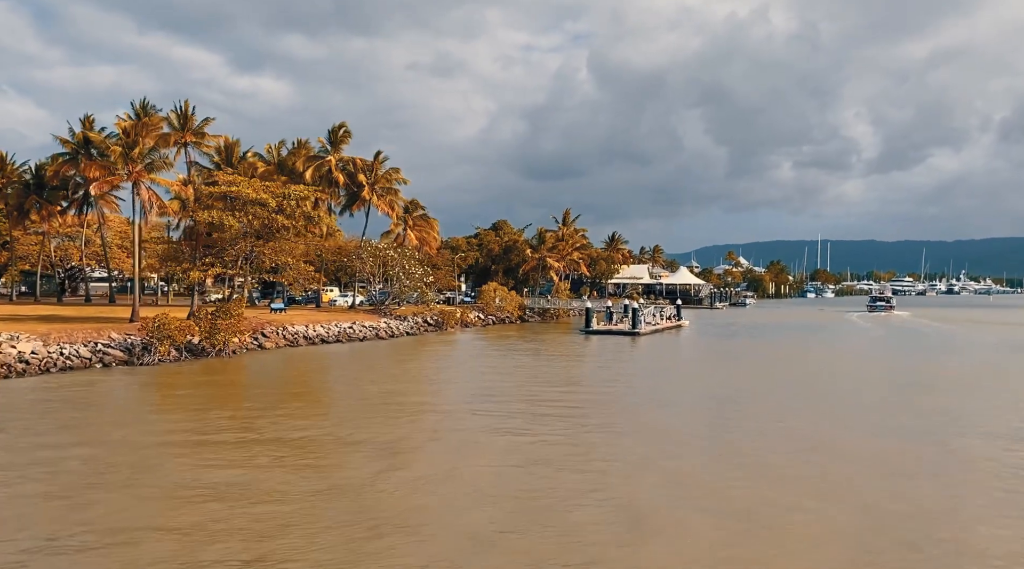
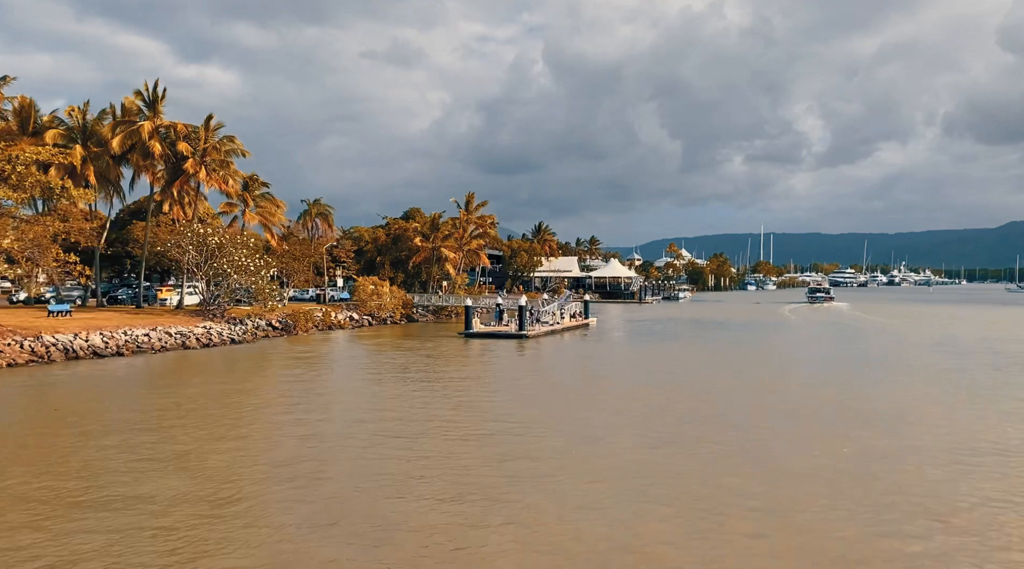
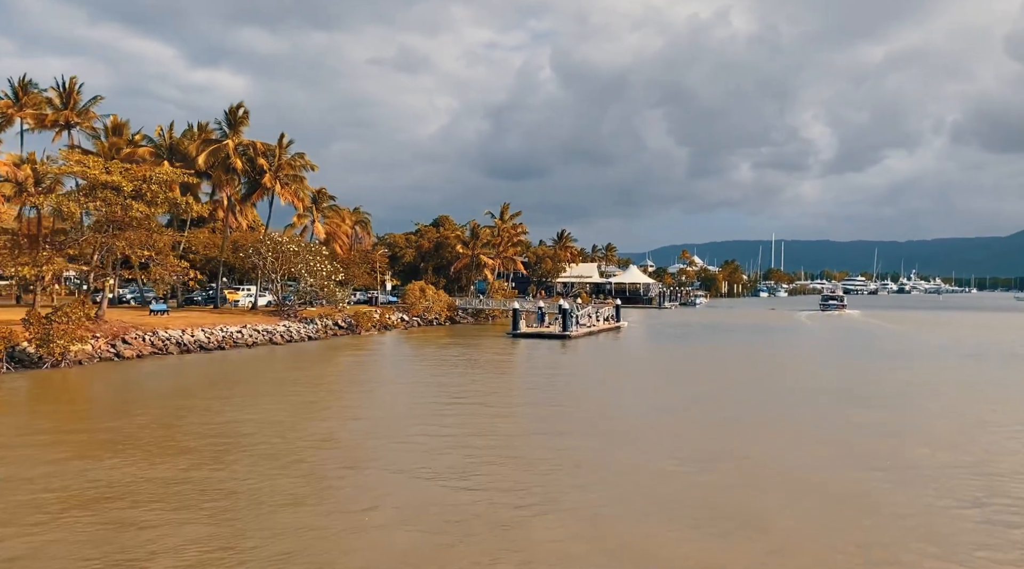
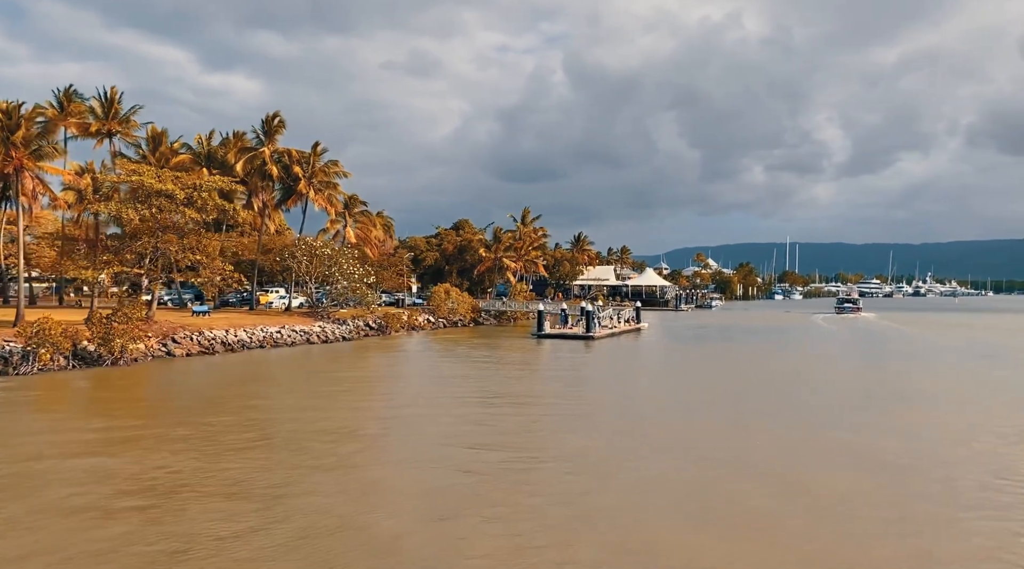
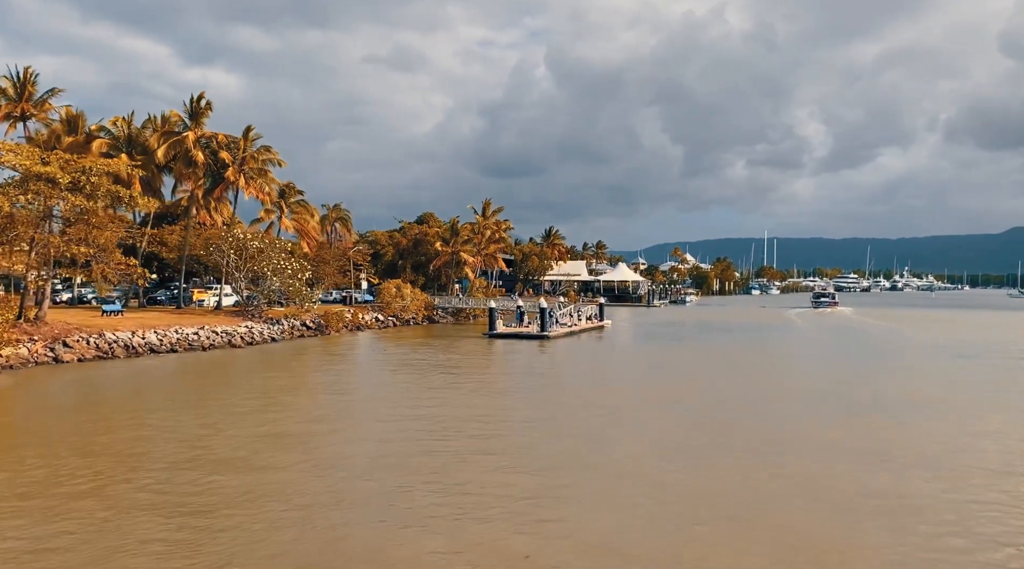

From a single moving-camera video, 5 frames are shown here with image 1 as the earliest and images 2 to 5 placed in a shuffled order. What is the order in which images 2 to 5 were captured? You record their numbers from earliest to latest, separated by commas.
4, 3, 5, 2
